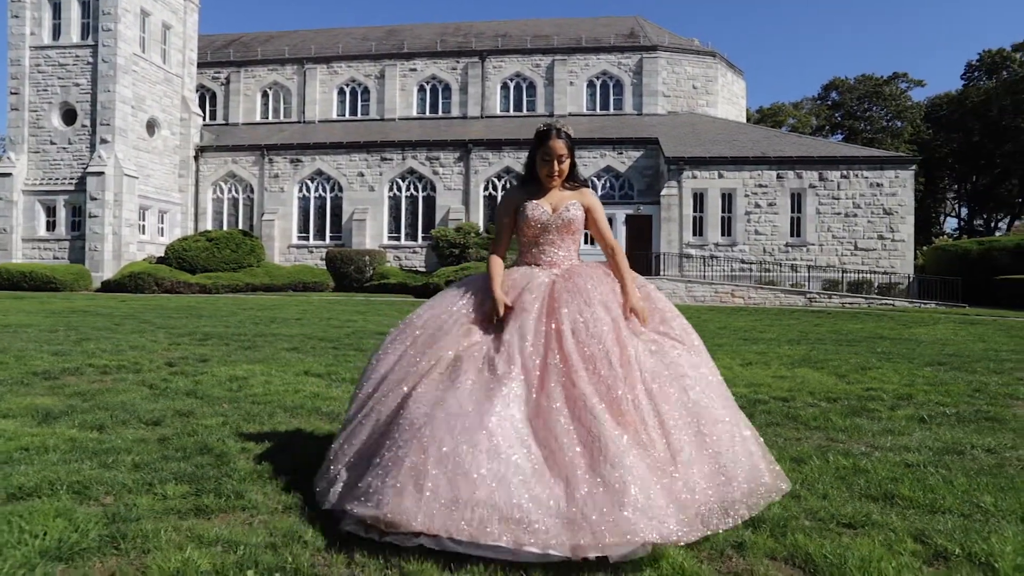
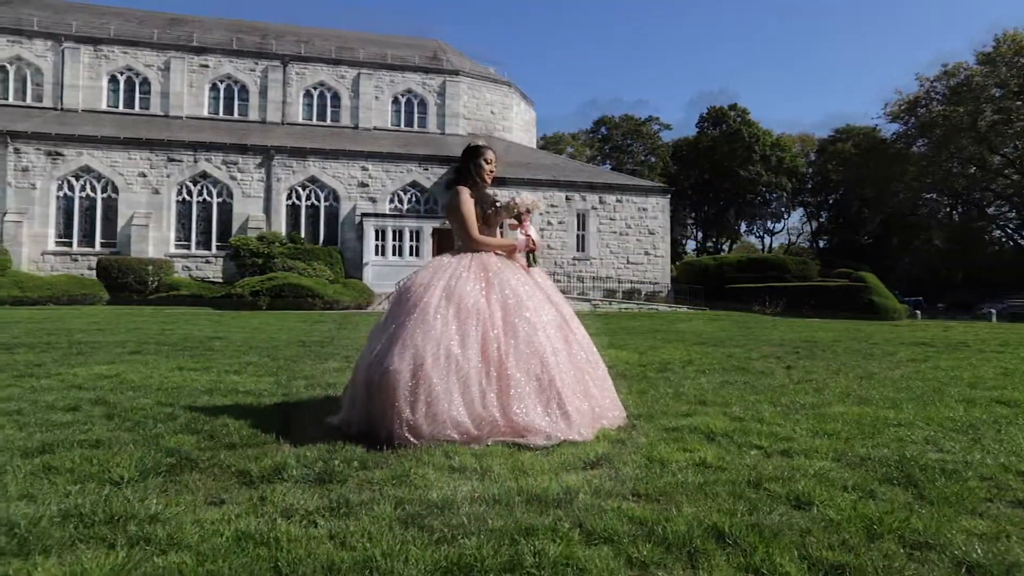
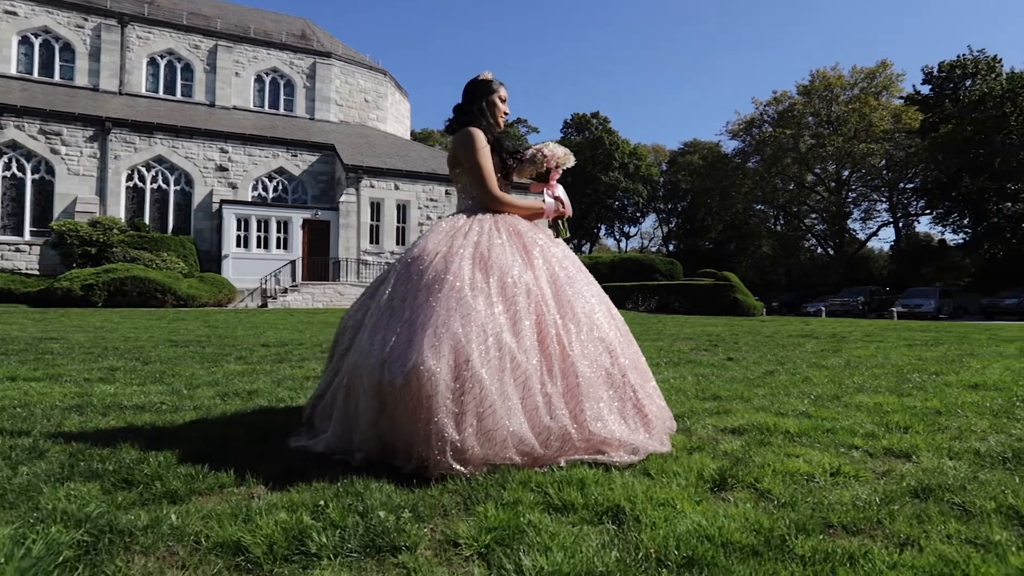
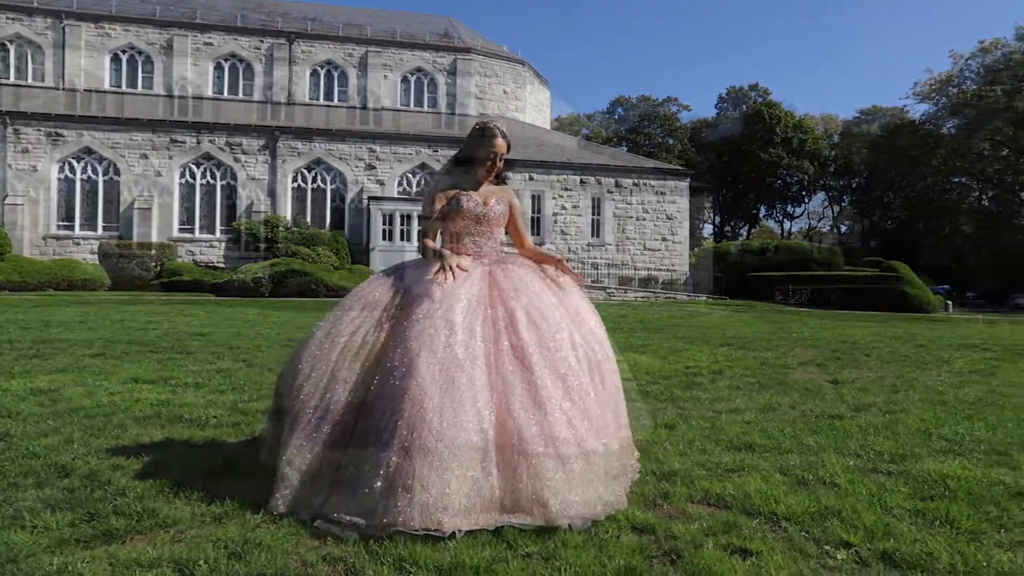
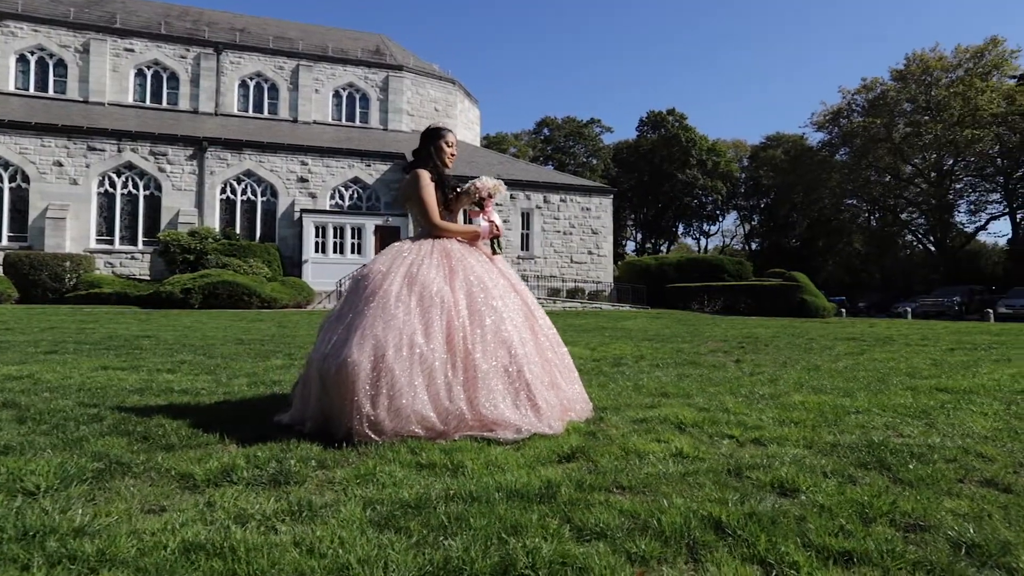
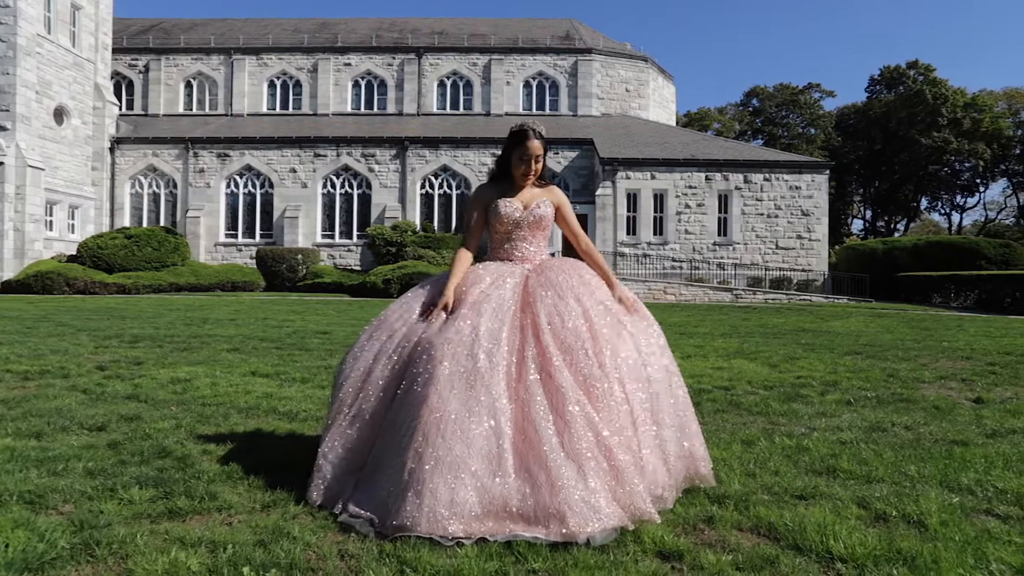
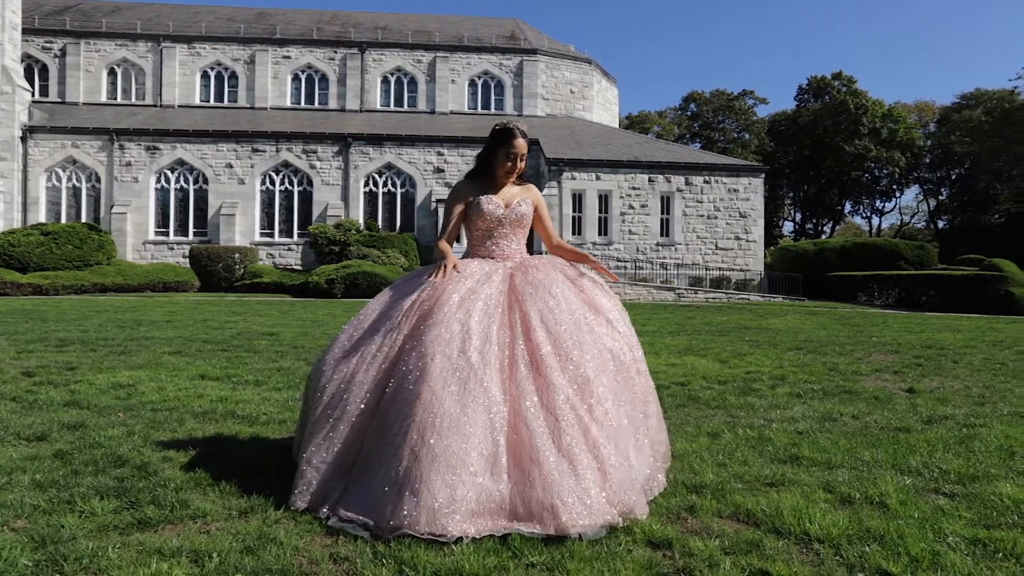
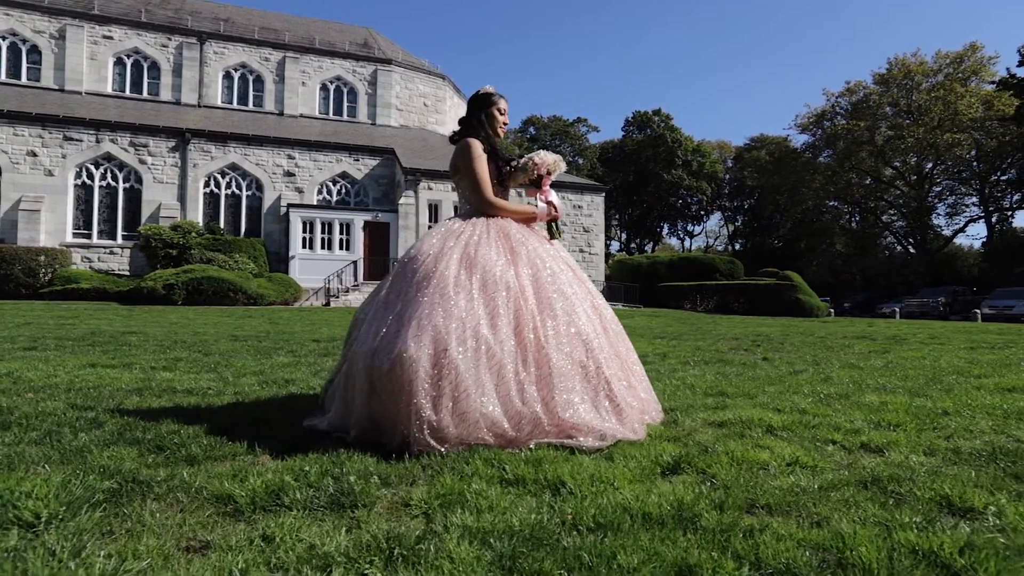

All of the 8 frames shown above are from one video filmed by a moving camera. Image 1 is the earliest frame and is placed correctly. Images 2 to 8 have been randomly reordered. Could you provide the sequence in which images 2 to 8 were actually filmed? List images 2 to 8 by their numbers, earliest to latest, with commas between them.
6, 7, 4, 2, 5, 8, 3
